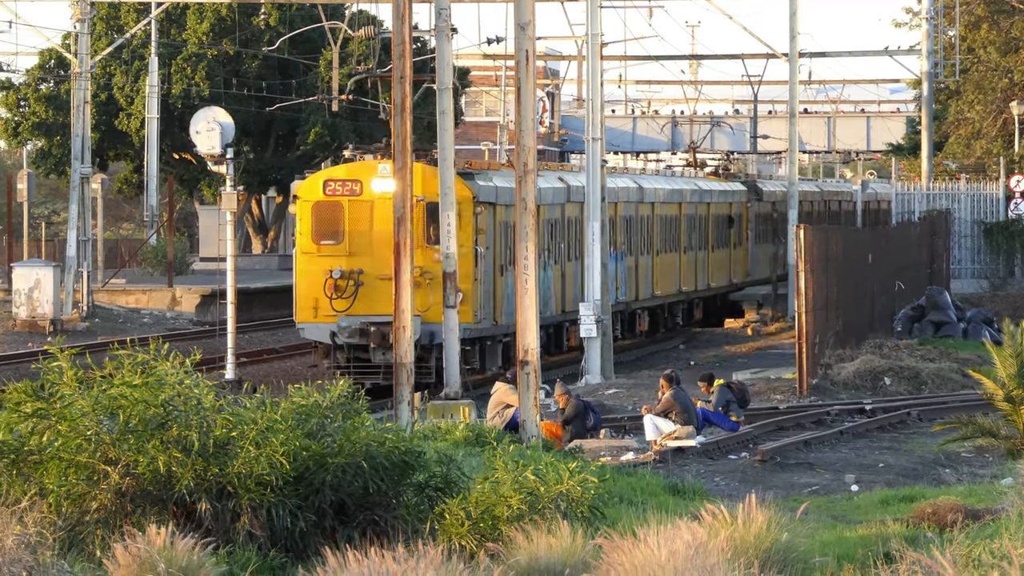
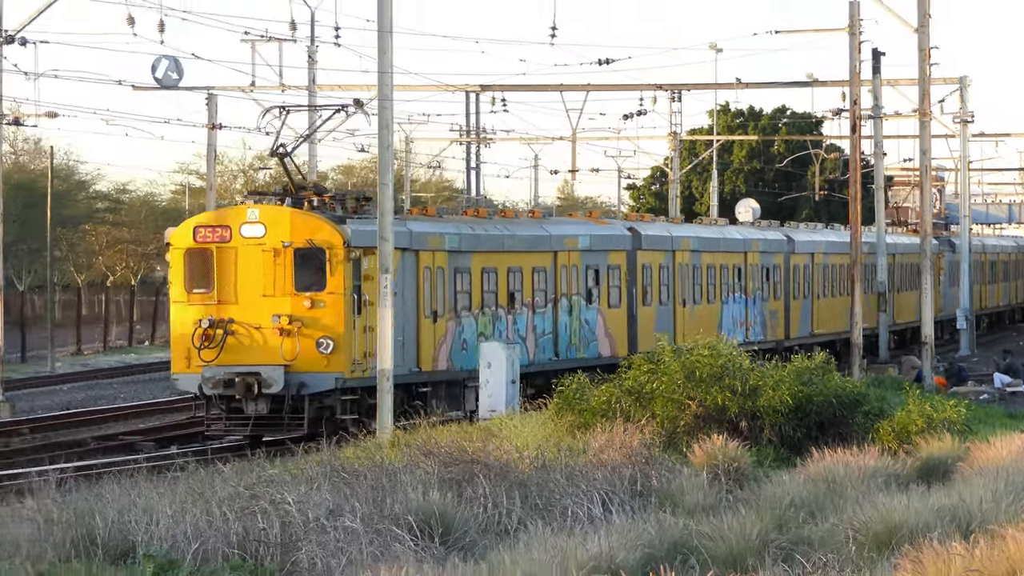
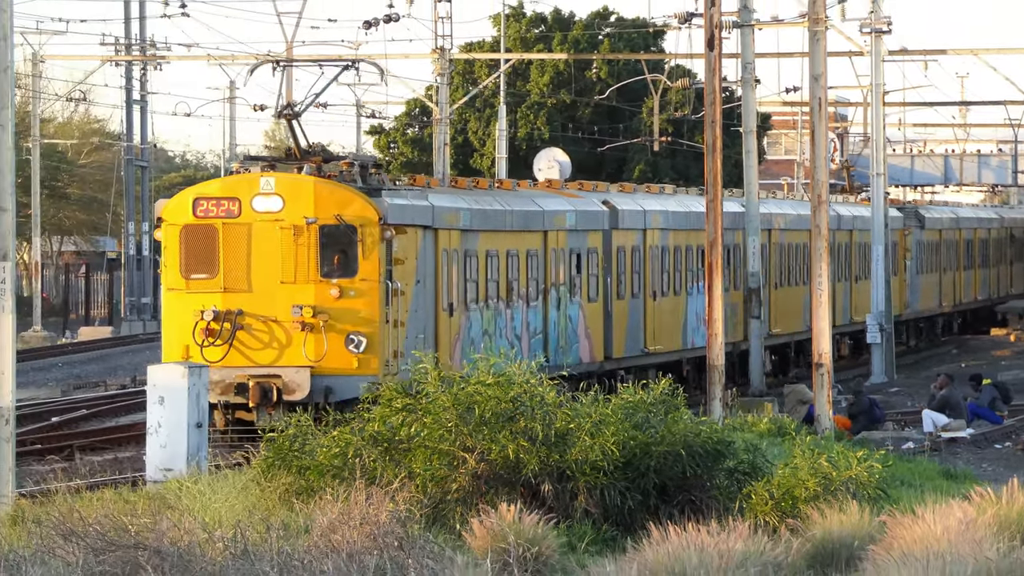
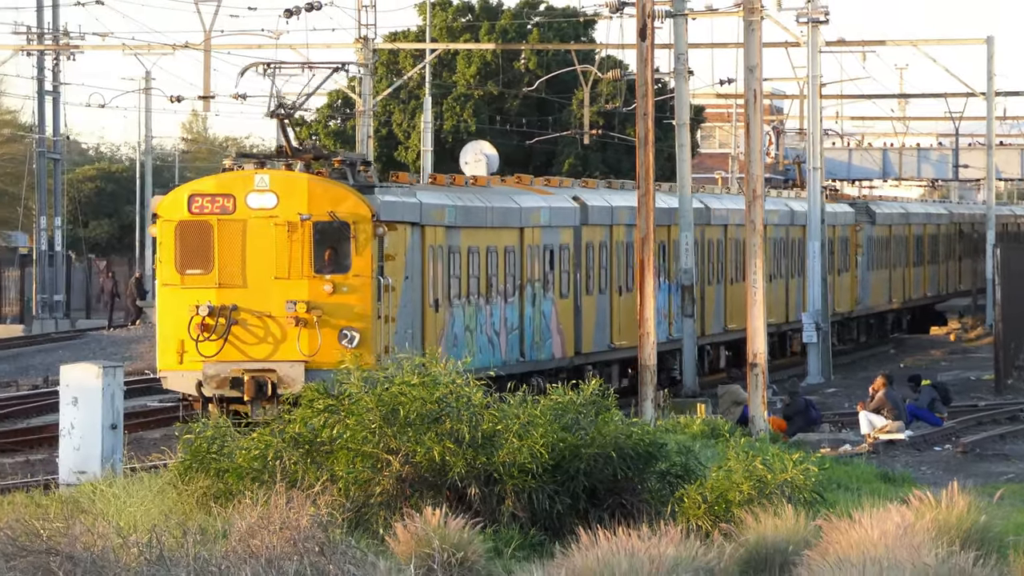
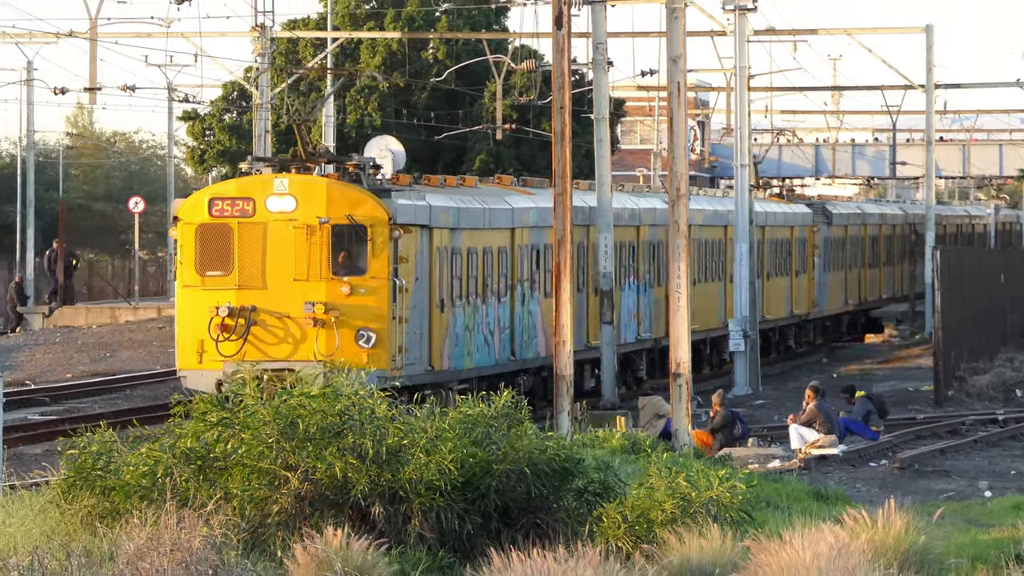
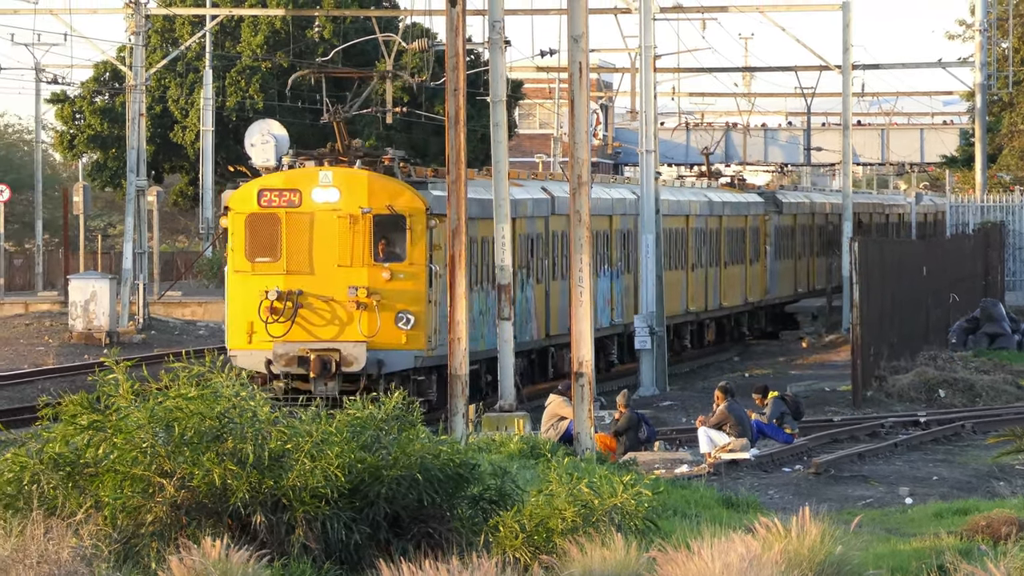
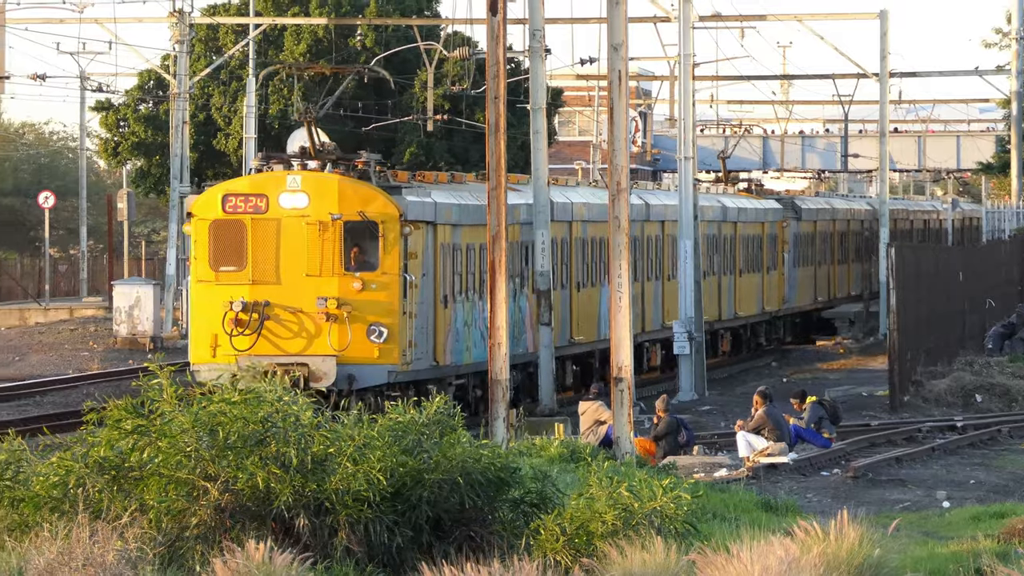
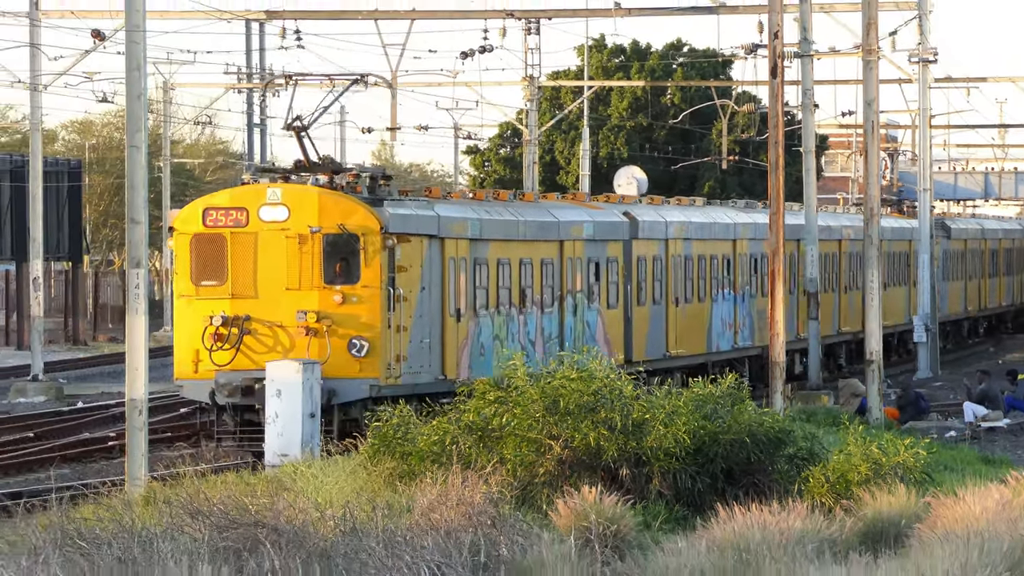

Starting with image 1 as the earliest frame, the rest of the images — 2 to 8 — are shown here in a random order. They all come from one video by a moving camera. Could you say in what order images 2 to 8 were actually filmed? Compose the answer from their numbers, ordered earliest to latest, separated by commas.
6, 7, 5, 4, 3, 8, 2
